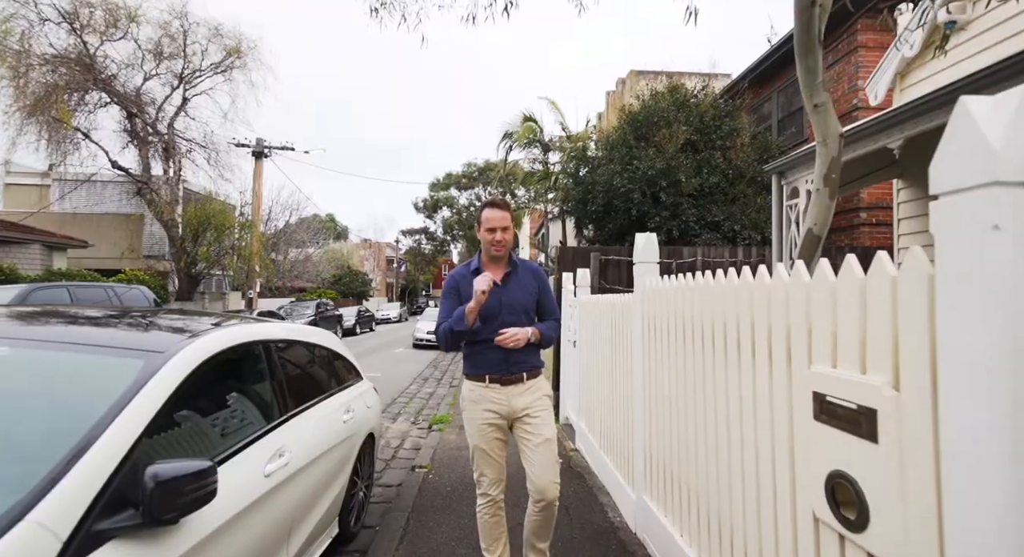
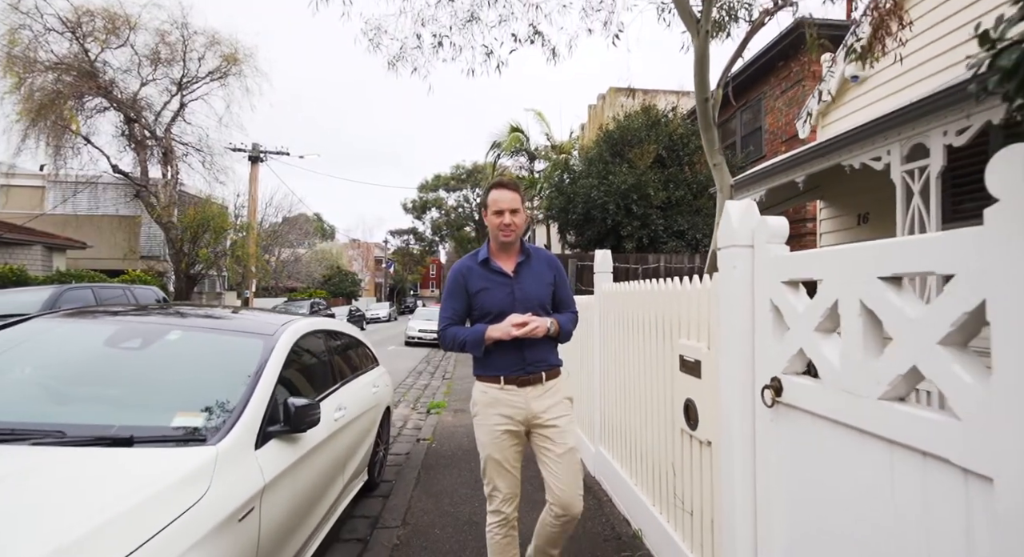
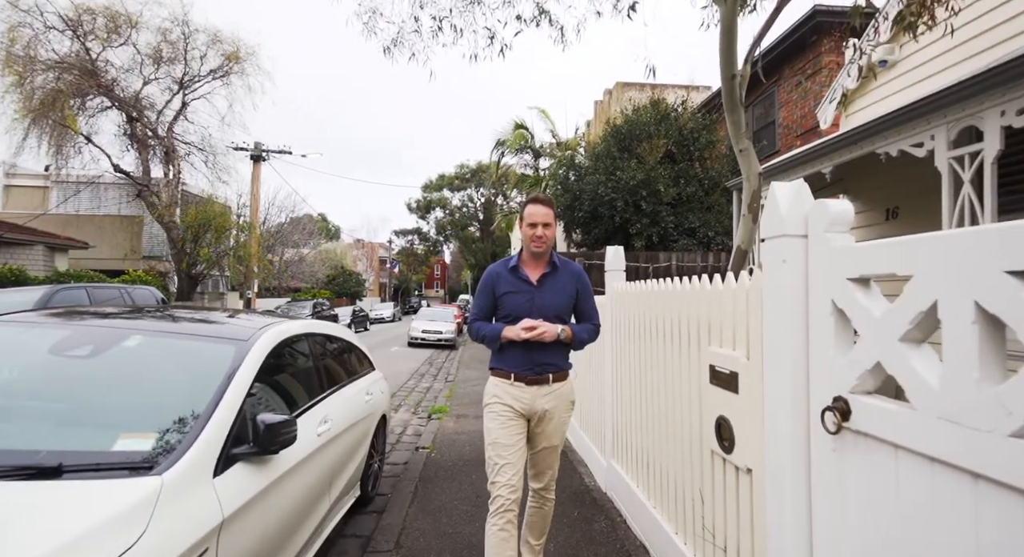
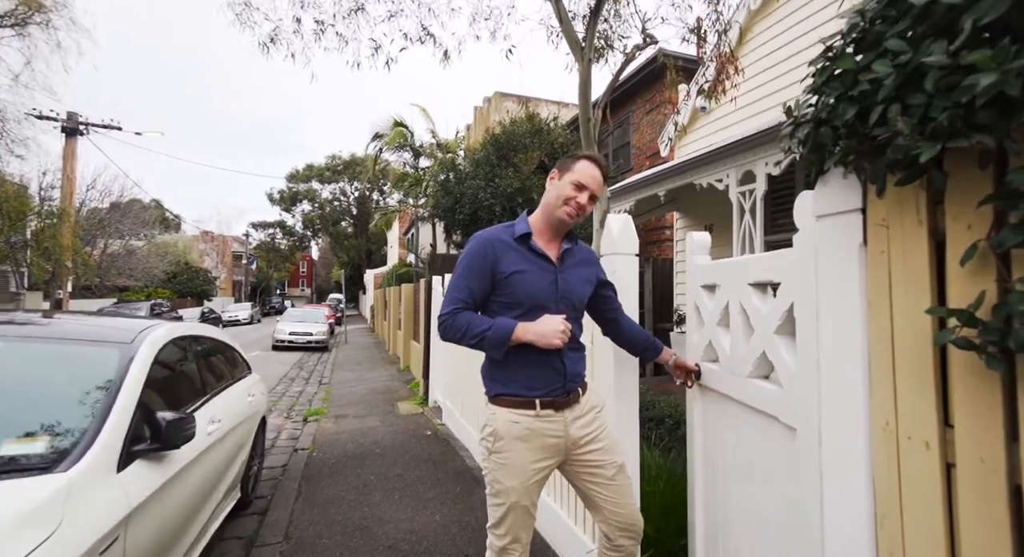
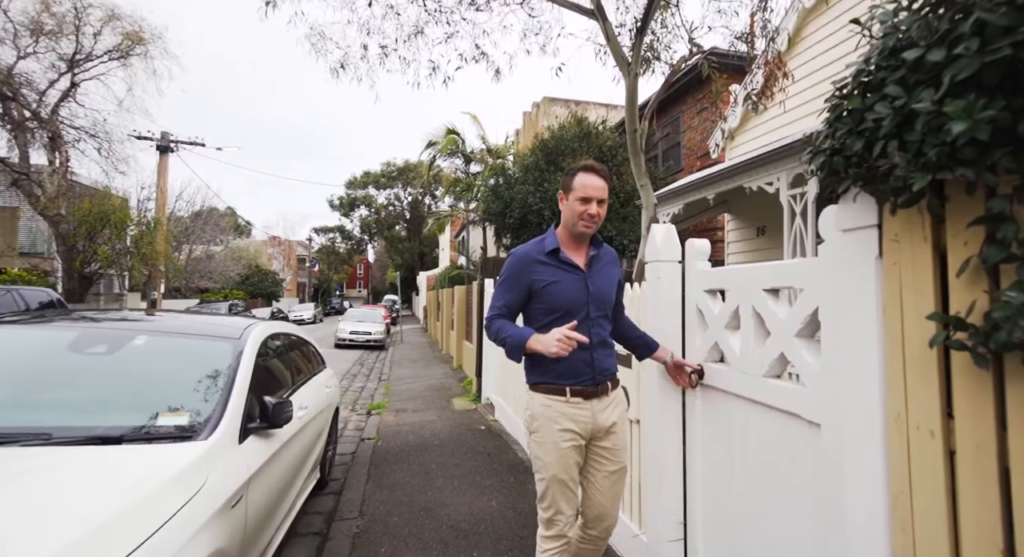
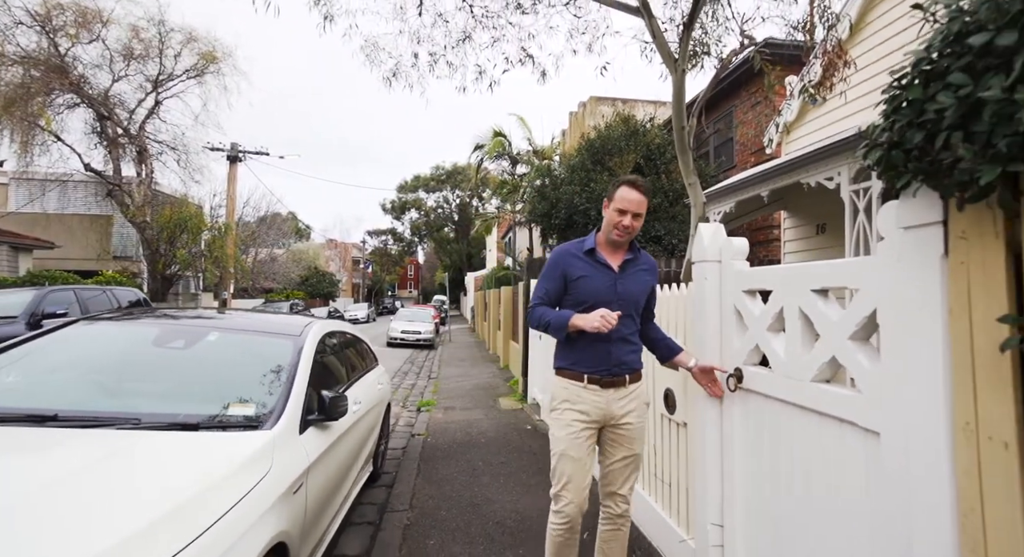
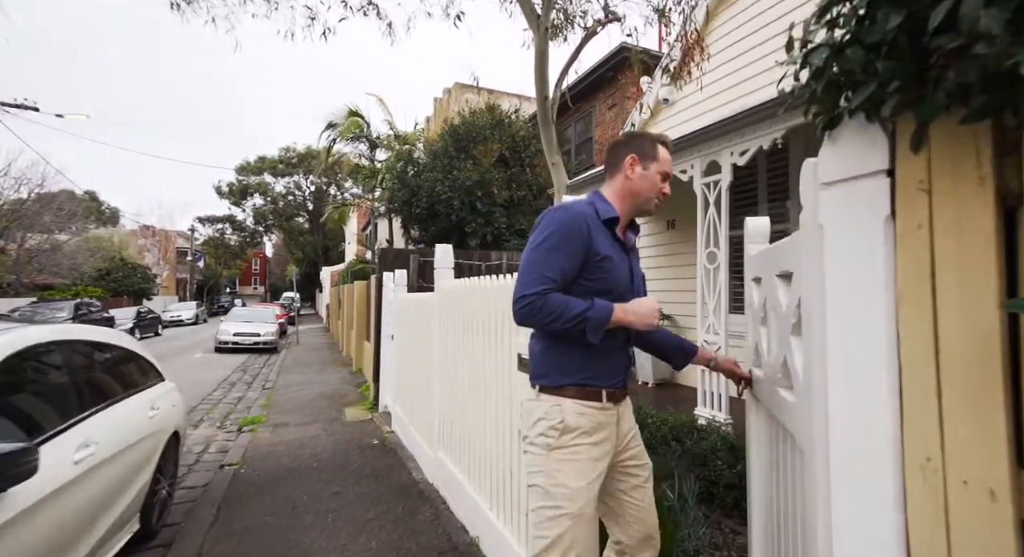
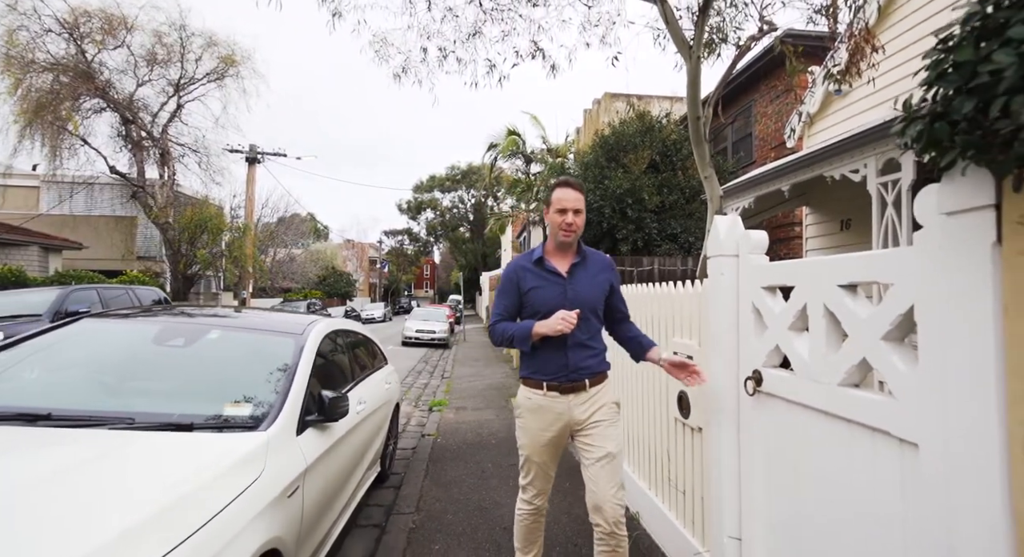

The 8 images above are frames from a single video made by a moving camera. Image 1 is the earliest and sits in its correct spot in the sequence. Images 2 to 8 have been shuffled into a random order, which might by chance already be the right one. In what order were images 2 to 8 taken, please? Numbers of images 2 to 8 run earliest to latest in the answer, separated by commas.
3, 2, 8, 6, 5, 4, 7
